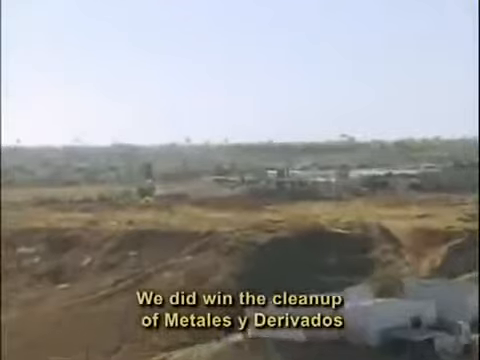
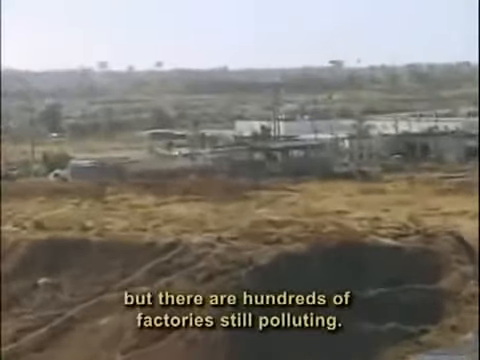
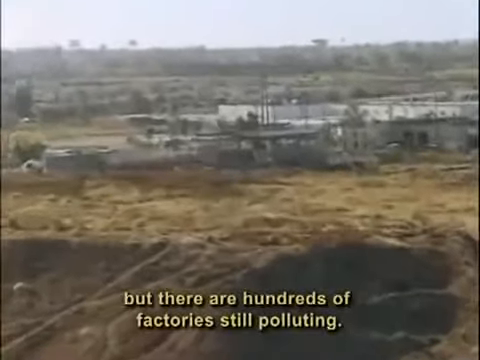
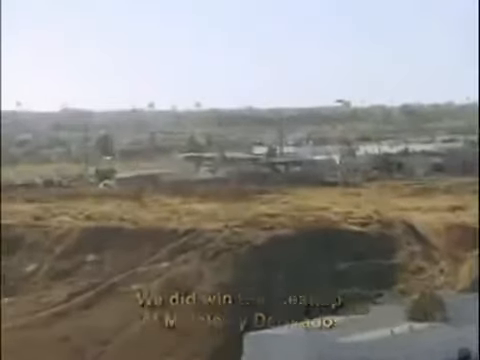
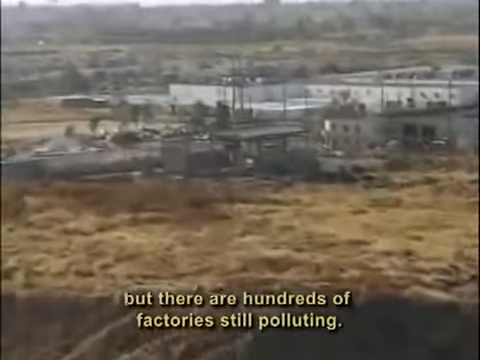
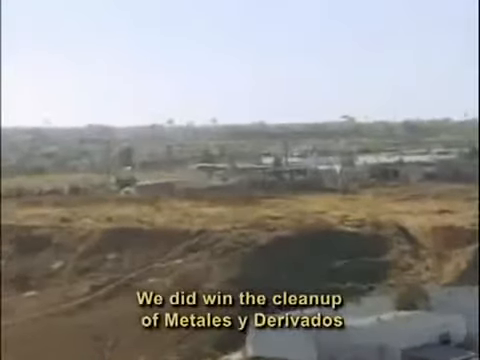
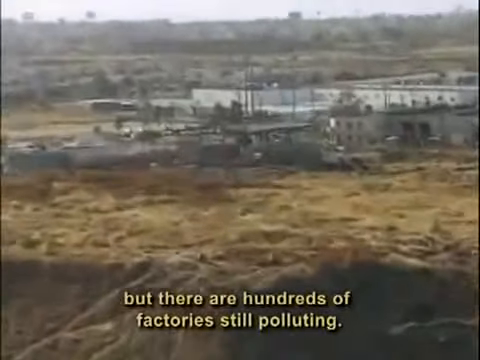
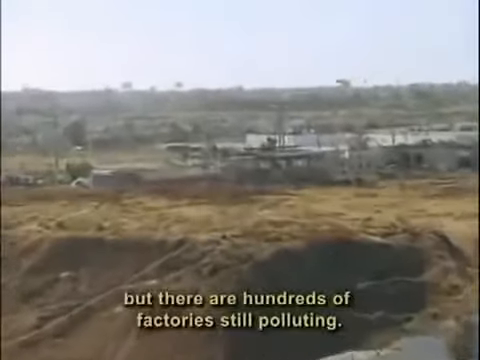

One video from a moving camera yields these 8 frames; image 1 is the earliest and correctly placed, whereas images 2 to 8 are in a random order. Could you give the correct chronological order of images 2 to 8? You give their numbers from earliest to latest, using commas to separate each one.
6, 4, 8, 2, 3, 7, 5
